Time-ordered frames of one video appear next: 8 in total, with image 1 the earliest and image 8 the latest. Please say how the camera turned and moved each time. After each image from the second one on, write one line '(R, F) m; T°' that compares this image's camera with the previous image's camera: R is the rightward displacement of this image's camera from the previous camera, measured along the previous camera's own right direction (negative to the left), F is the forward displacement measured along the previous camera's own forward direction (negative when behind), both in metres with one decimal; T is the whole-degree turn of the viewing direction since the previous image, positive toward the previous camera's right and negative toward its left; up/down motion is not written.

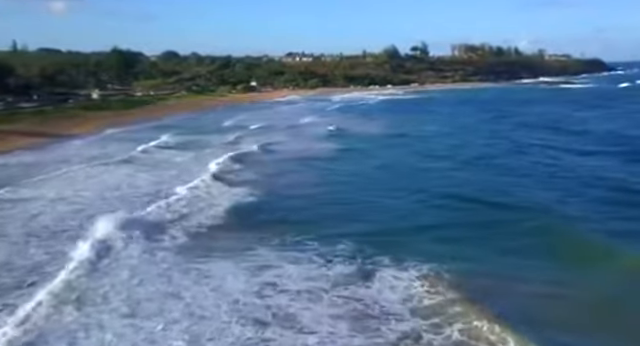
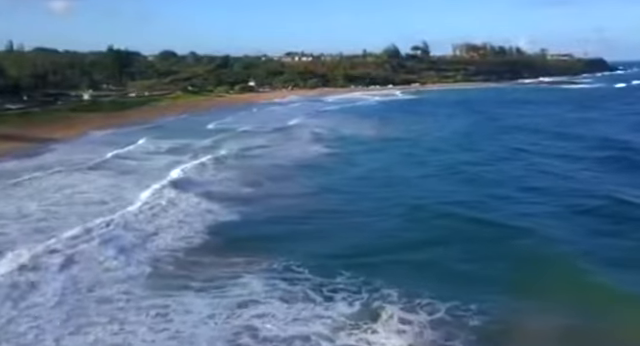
(+0.1, +1.5) m; 0°
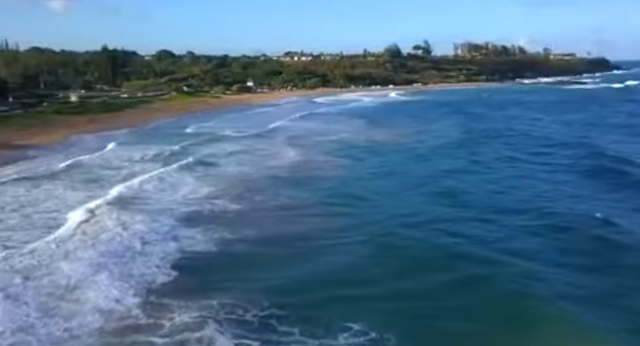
(+0.1, +2.0) m; 0°
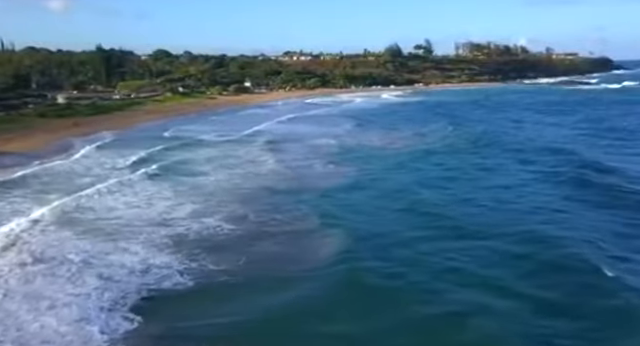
(0.0, +1.9) m; 0°
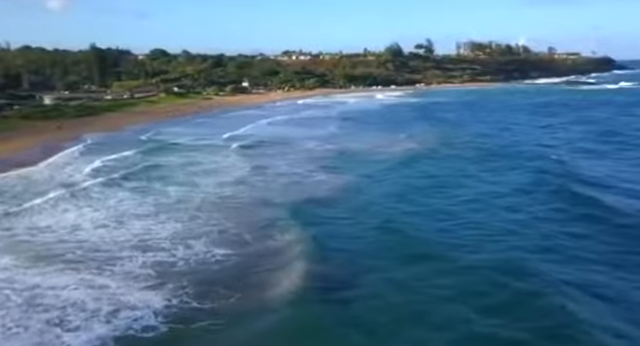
(0.0, +1.7) m; 0°
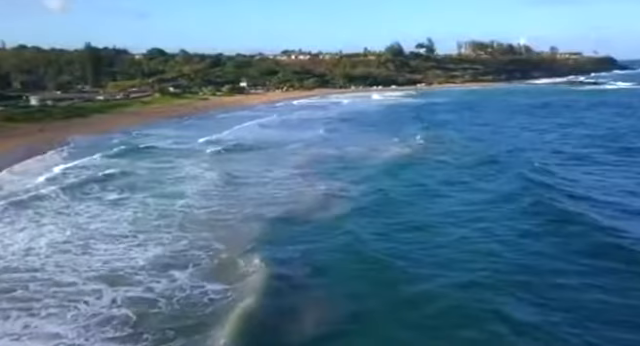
(0.0, +1.7) m; 0°
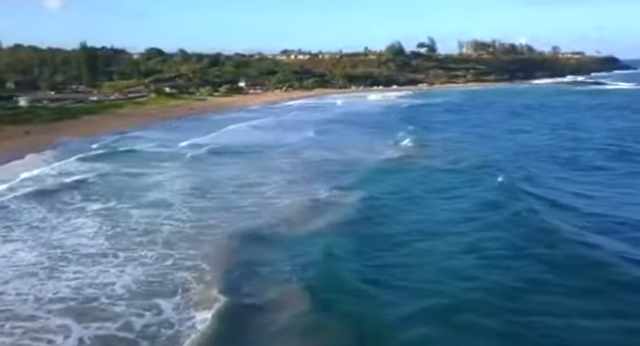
(-0.1, +1.4) m; 0°
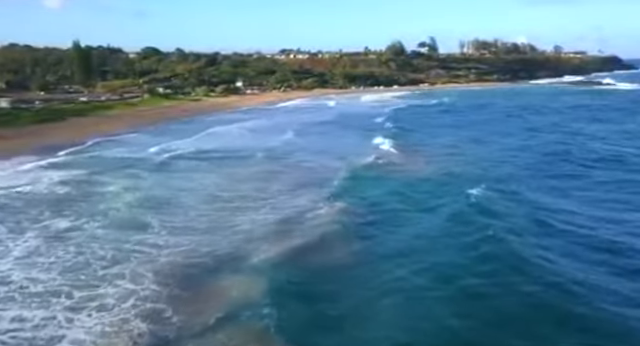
(-0.1, +2.0) m; 0°
